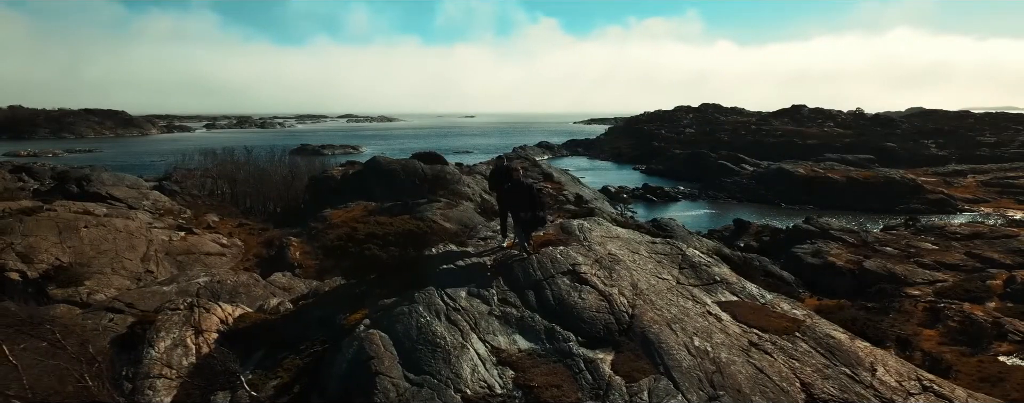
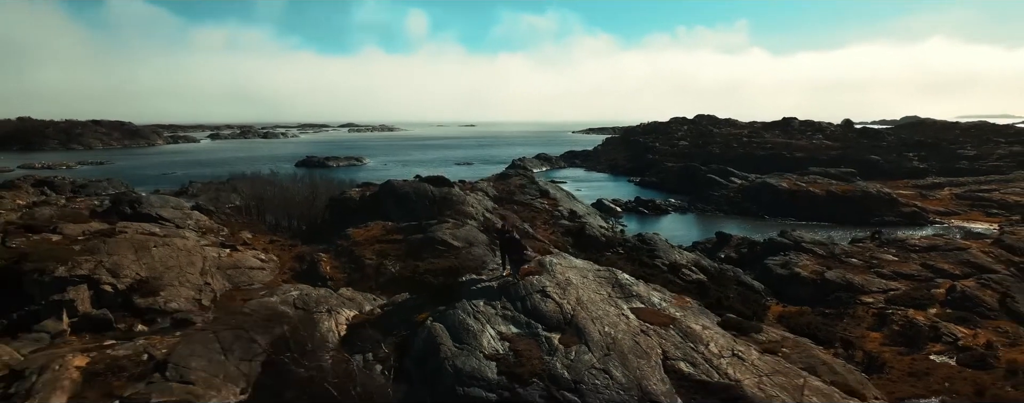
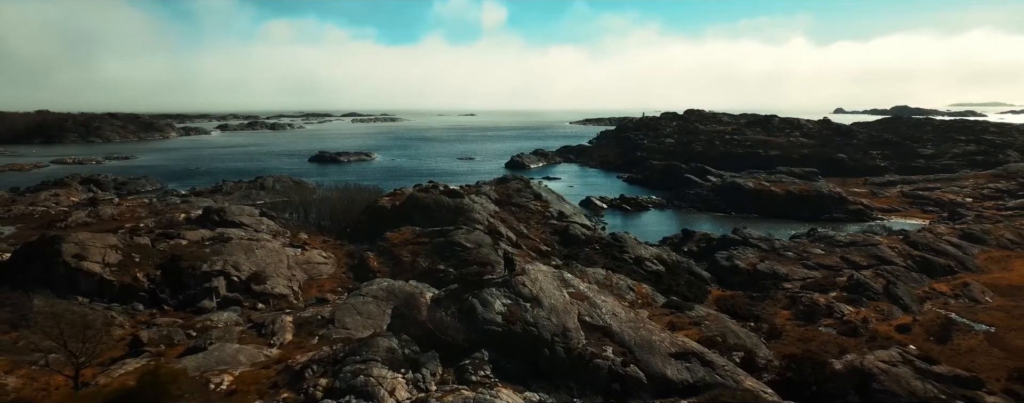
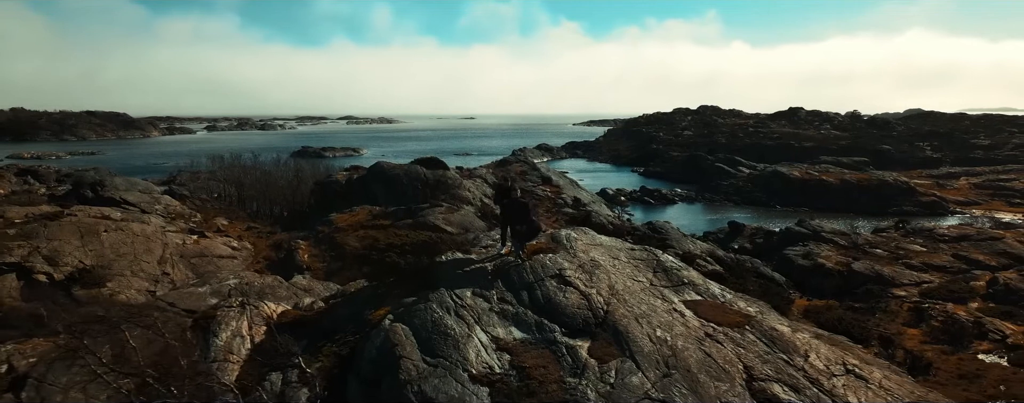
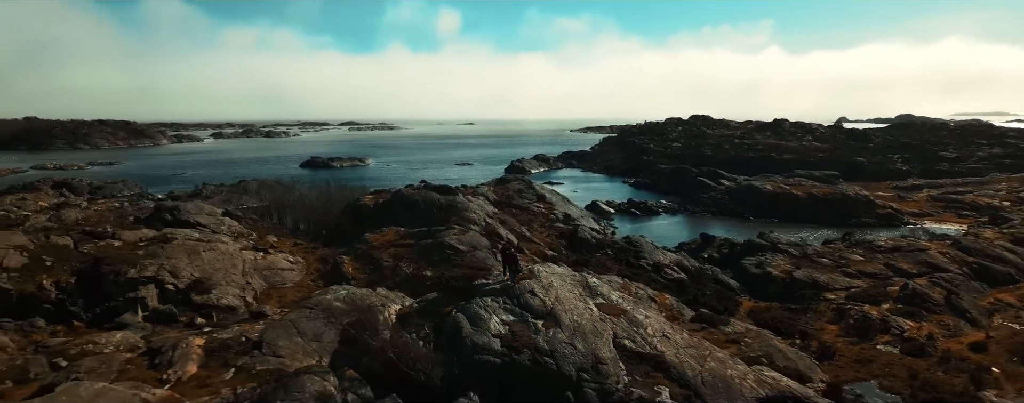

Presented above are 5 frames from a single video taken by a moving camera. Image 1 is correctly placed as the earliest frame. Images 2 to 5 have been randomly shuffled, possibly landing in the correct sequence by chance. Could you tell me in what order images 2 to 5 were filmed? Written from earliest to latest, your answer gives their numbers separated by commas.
4, 2, 5, 3
